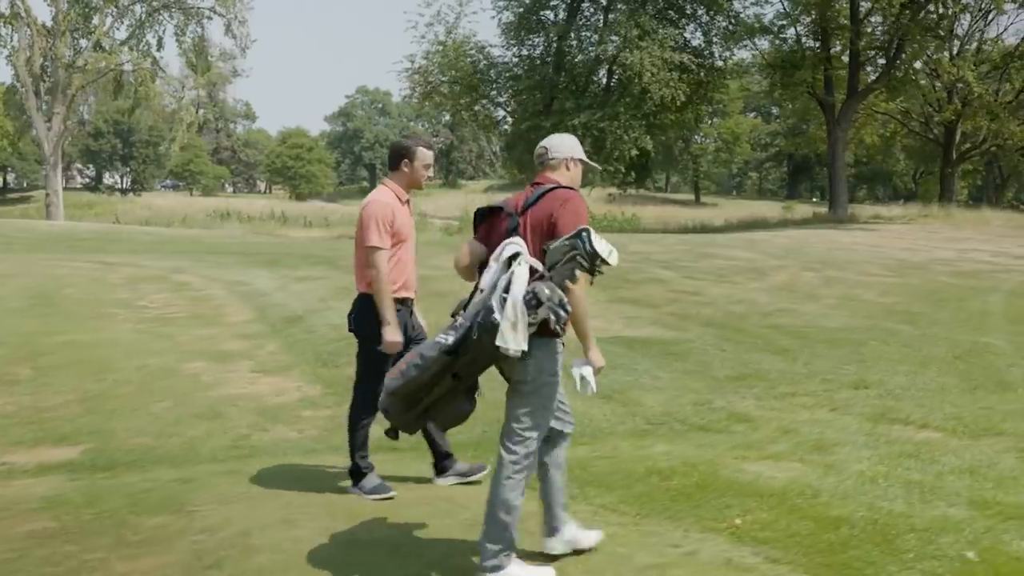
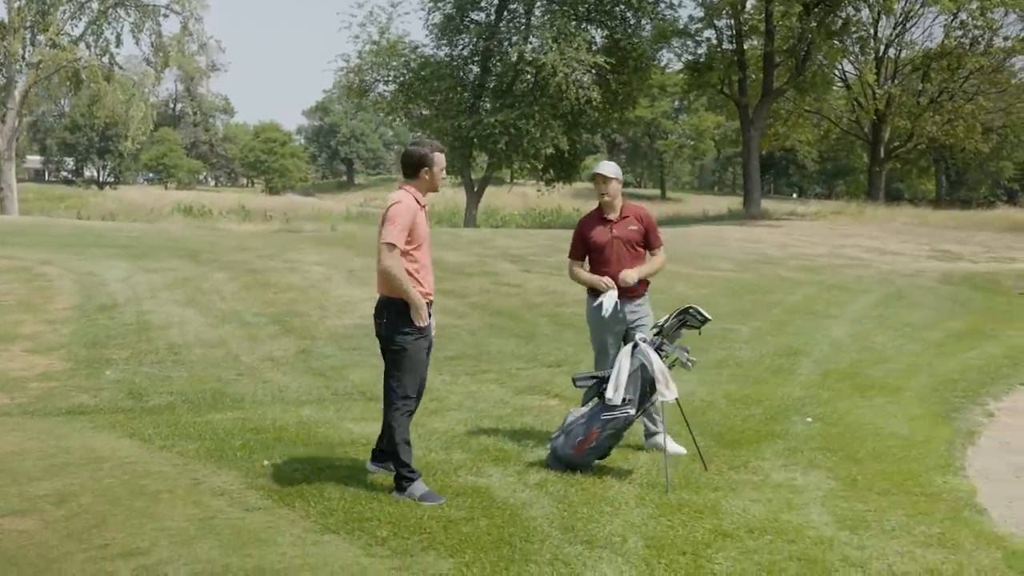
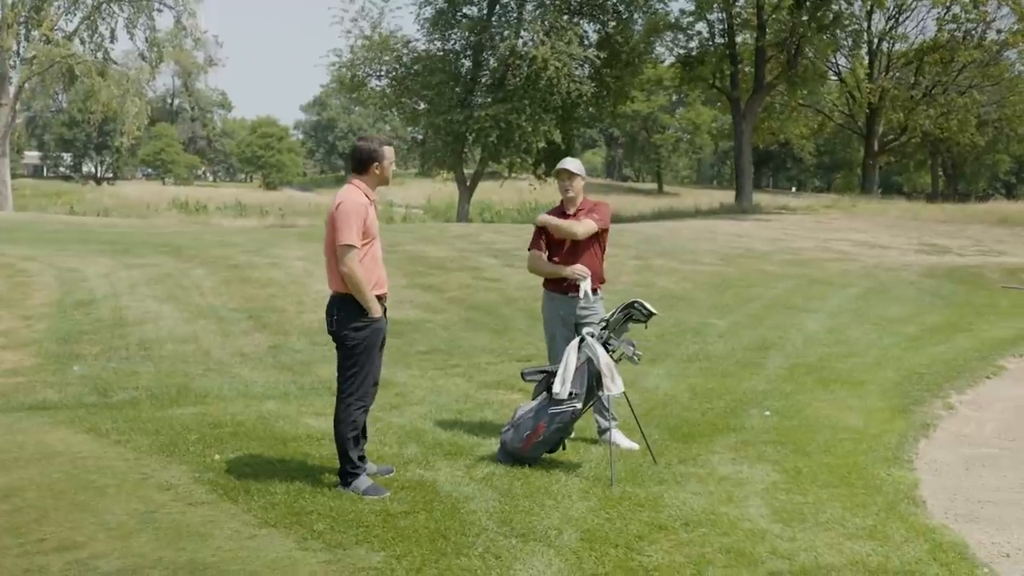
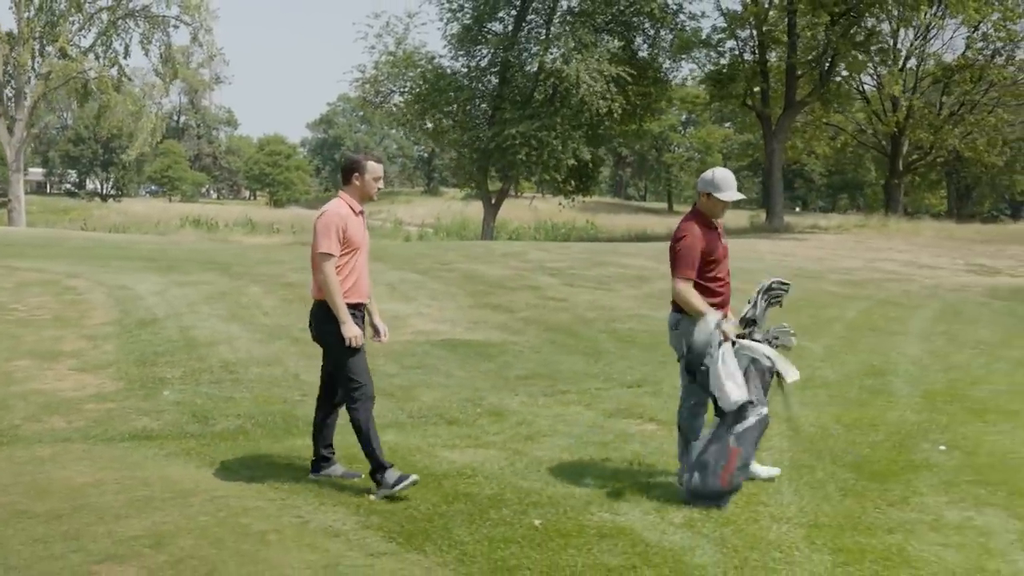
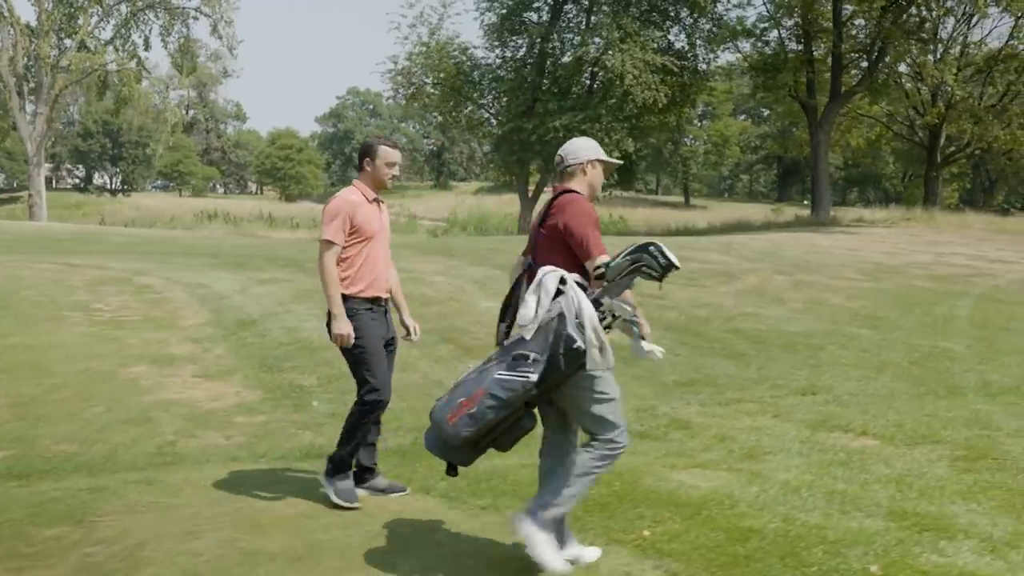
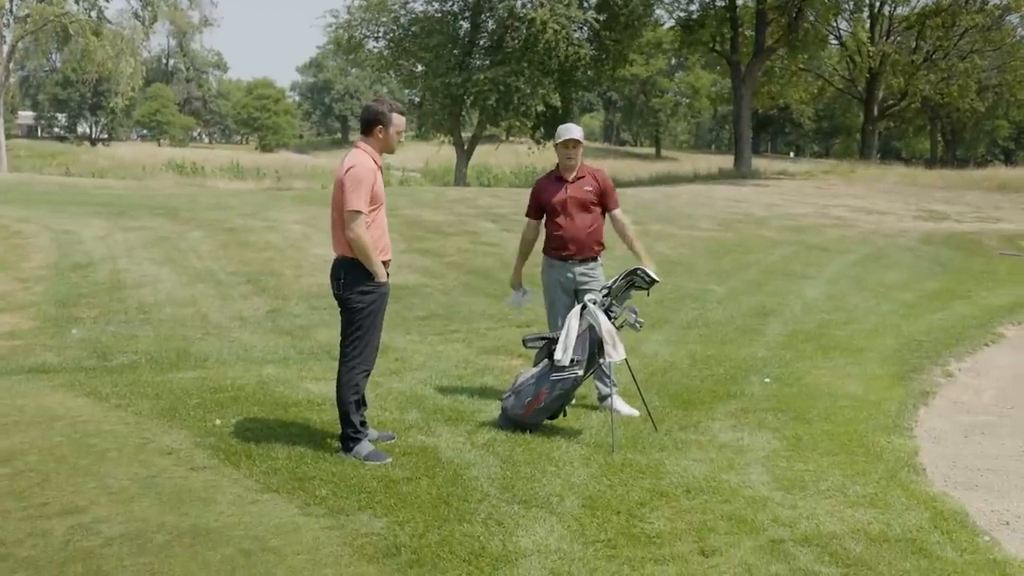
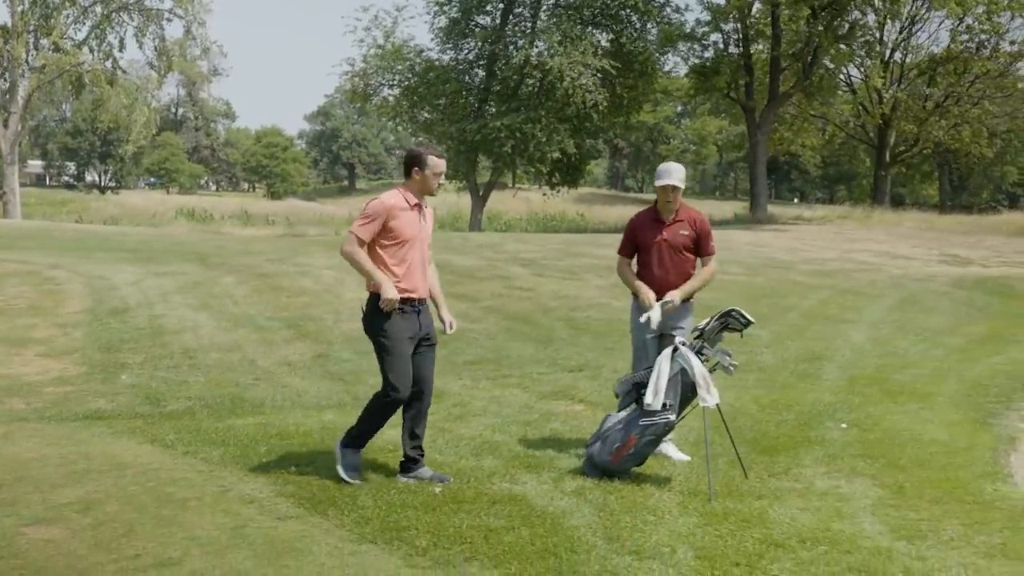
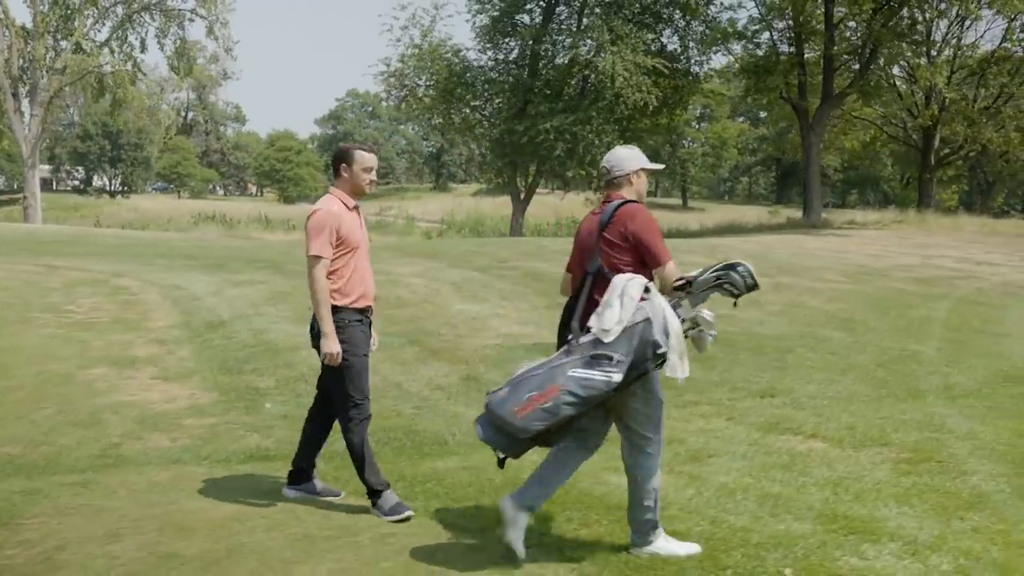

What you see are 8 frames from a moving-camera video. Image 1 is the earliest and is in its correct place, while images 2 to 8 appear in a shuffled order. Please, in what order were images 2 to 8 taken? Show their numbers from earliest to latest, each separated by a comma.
5, 8, 4, 7, 2, 3, 6
